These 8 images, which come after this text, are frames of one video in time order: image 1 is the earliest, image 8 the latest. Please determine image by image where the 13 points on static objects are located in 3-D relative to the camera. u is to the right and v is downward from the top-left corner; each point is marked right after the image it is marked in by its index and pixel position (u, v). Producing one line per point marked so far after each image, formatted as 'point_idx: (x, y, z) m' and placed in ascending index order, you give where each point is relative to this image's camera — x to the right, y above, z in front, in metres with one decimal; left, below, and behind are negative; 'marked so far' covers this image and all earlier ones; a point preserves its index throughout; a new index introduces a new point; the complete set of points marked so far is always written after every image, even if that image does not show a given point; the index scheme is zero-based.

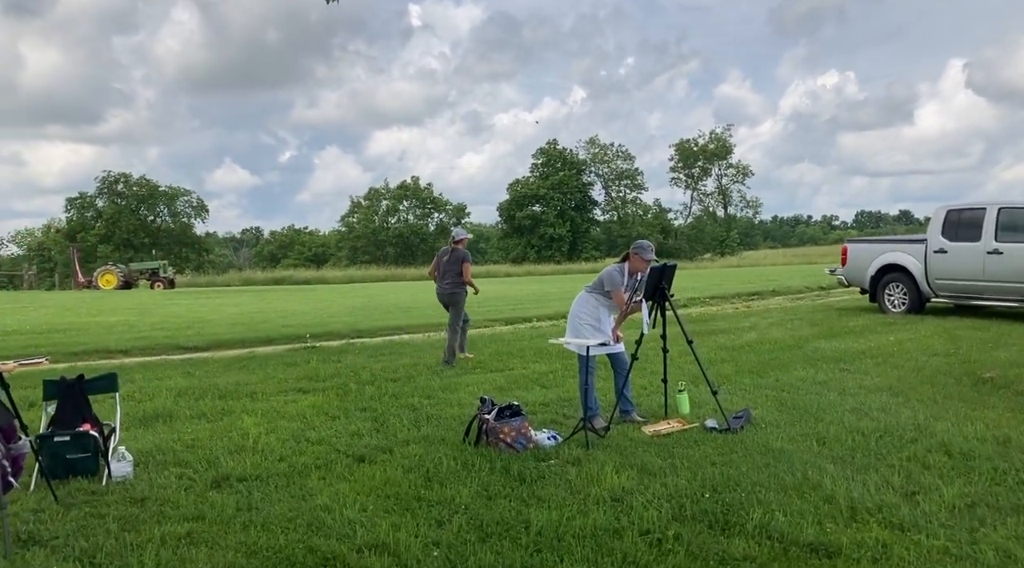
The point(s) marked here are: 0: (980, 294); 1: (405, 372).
0: (+6.7, -0.1, +9.8) m
1: (-1.7, -1.3, +10.4) m
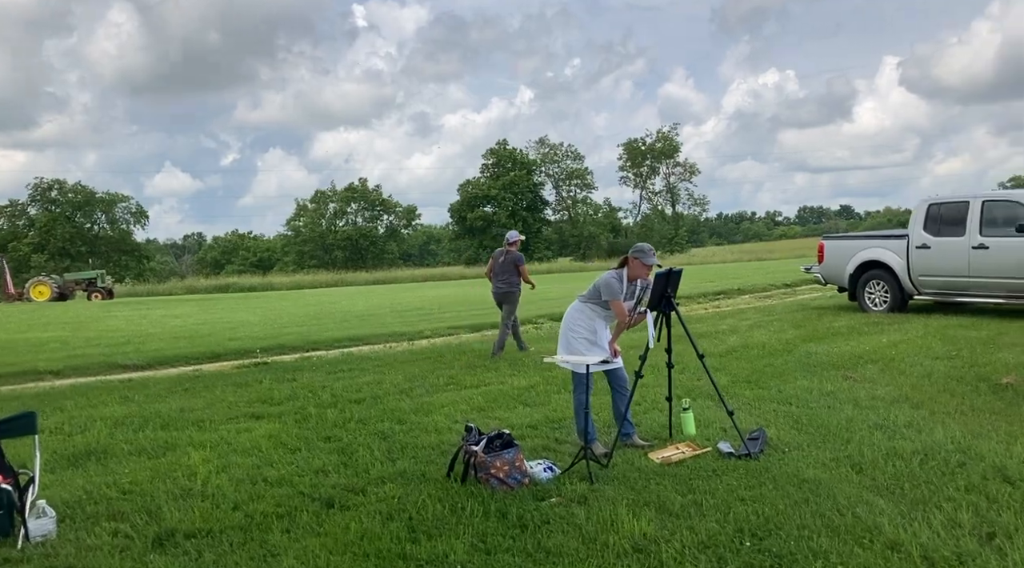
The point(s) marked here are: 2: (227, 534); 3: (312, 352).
0: (+6.3, -0.1, +9.6) m
1: (-2.0, -1.5, +9.7) m
2: (-1.7, -1.4, +4.0) m
3: (-4.4, -1.4, +14.9) m
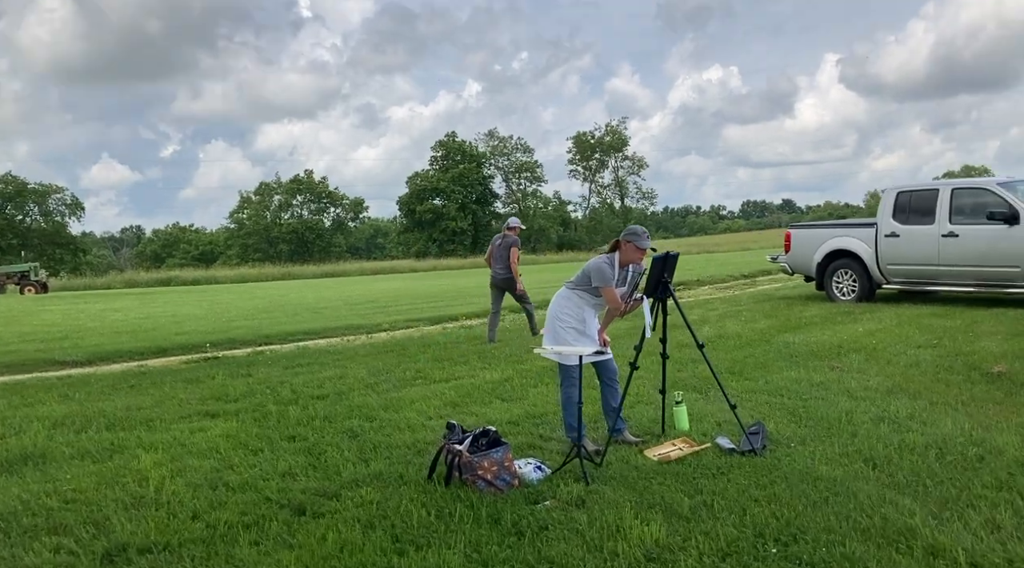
0: (+5.9, +0.1, +9.7) m
1: (-2.4, -1.3, +9.3) m
2: (-1.7, -1.4, +3.6) m
3: (-5.2, -1.3, +14.3) m
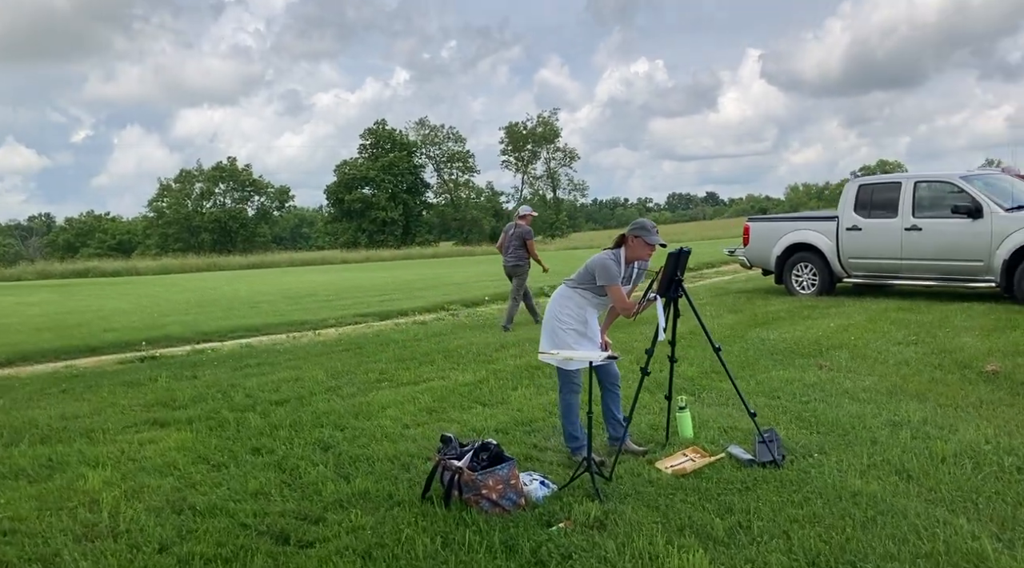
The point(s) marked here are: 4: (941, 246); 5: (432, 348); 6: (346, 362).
0: (+5.5, +0.2, +9.8) m
1: (-2.8, -1.3, +8.8) m
2: (-1.6, -1.4, +3.2) m
3: (-6.0, -1.2, +13.6) m
4: (+5.7, +0.5, +9.3) m
5: (-1.3, -1.0, +11.1) m
6: (-2.6, -1.2, +10.7) m
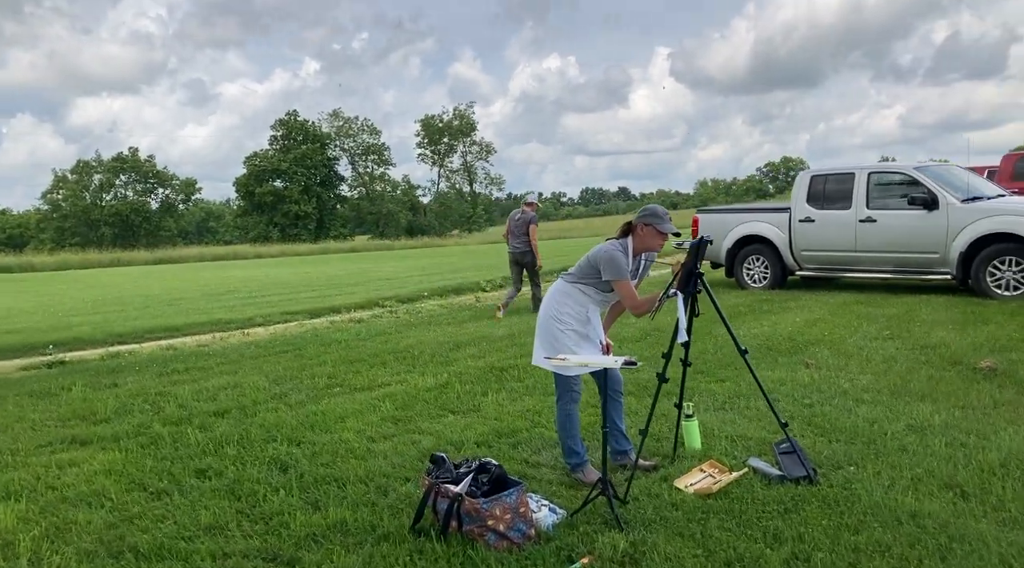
0: (+4.8, +0.3, +9.9) m
1: (-3.3, -1.3, +8.0) m
2: (-1.5, -1.4, +2.6) m
3: (-6.9, -1.2, +12.5) m
4: (+5.2, +0.6, +9.4) m
5: (-2.0, -1.0, +10.4) m
6: (-3.3, -1.2, +10.0) m
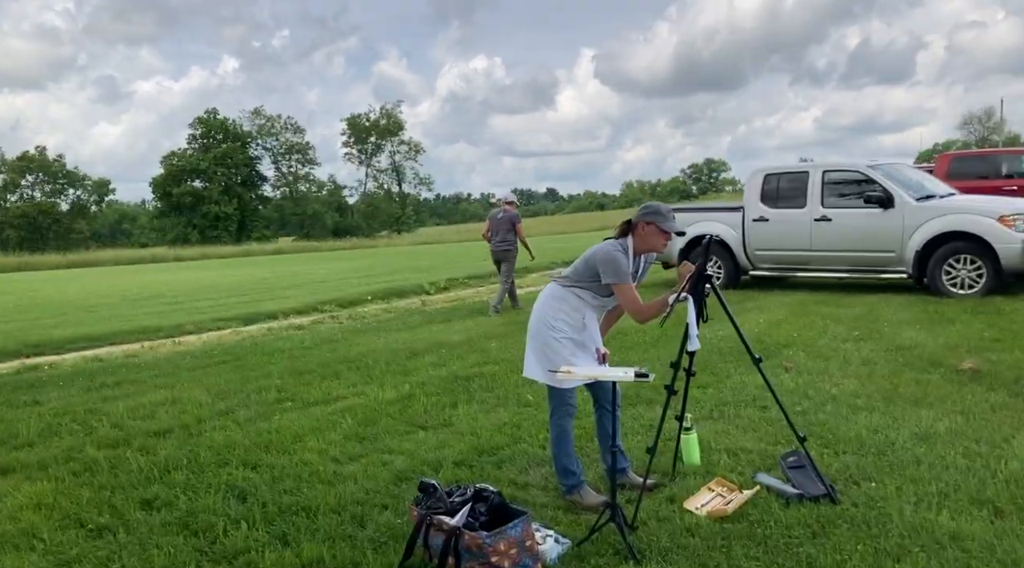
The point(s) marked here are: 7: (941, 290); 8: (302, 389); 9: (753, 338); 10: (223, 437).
0: (+4.2, +0.3, +10.0) m
1: (-3.6, -1.4, +7.4) m
2: (-1.4, -1.5, +2.2) m
3: (-7.6, -1.3, +11.5) m
4: (+4.6, +0.6, +9.5) m
5: (-2.6, -1.0, +9.9) m
6: (-3.8, -1.3, +9.3) m
7: (+5.4, -0.1, +8.8) m
8: (-2.3, -1.2, +7.8) m
9: (+2.5, -0.5, +7.1) m
10: (-2.5, -1.3, +6.1) m
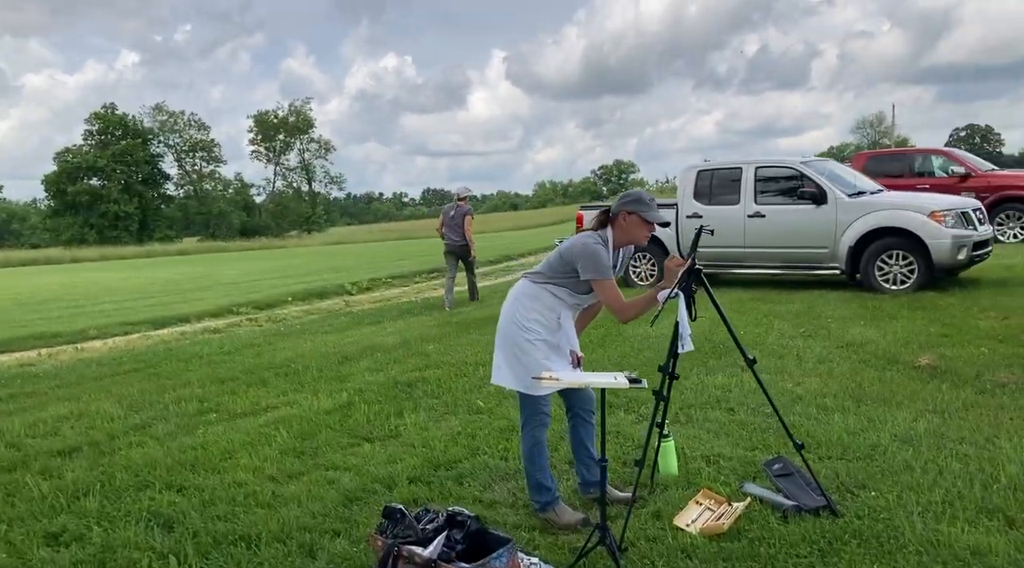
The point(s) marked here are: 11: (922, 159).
0: (+3.4, +0.3, +10.1) m
1: (-4.2, -1.4, +6.7) m
2: (-1.4, -1.5, +1.7) m
3: (-8.6, -1.3, +10.3) m
4: (+3.8, +0.7, +9.7) m
5: (-3.4, -1.0, +9.3) m
6: (-4.6, -1.3, +8.5) m
7: (+4.7, 0.0, +9.0) m
8: (-2.9, -1.2, +7.2) m
9: (+1.9, -0.5, +7.0) m
10: (-2.9, -1.4, +5.4) m
11: (+8.4, +2.6, +14.3) m
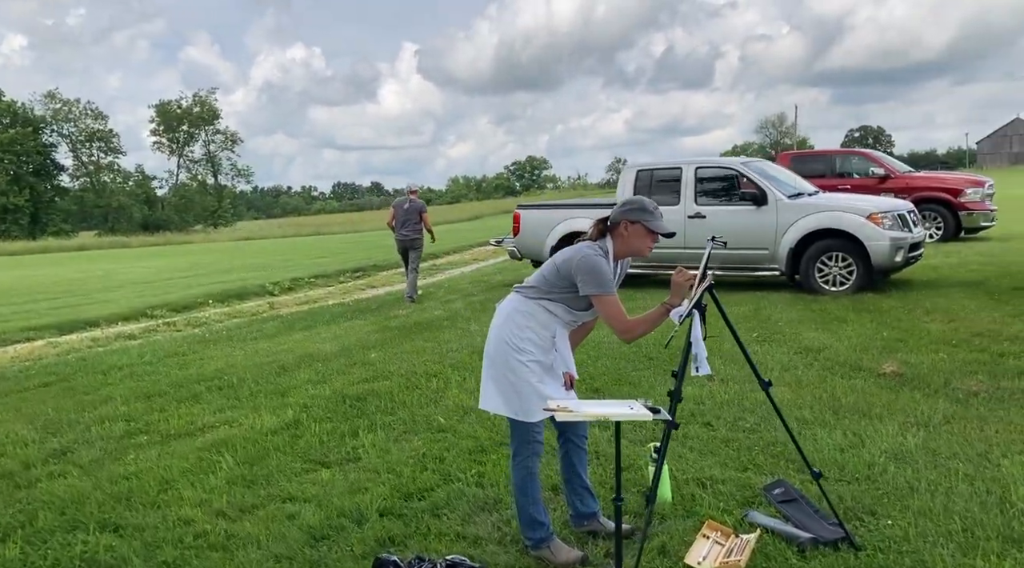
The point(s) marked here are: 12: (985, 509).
0: (+2.5, +0.3, +10.1) m
1: (-4.5, -1.5, +5.9) m
2: (-1.2, -1.6, +1.3) m
3: (-9.4, -1.4, +9.0) m
4: (+3.0, +0.7, +9.8) m
5: (-4.1, -1.1, +8.6) m
6: (-5.1, -1.4, +7.7) m
7: (+4.0, 0.0, +9.2) m
8: (-3.3, -1.3, +6.6) m
9: (+1.5, -0.6, +6.9) m
10: (-3.1, -1.5, +4.8) m
11: (+7.1, +2.6, +14.9) m
12: (+1.9, -0.9, +2.9) m
